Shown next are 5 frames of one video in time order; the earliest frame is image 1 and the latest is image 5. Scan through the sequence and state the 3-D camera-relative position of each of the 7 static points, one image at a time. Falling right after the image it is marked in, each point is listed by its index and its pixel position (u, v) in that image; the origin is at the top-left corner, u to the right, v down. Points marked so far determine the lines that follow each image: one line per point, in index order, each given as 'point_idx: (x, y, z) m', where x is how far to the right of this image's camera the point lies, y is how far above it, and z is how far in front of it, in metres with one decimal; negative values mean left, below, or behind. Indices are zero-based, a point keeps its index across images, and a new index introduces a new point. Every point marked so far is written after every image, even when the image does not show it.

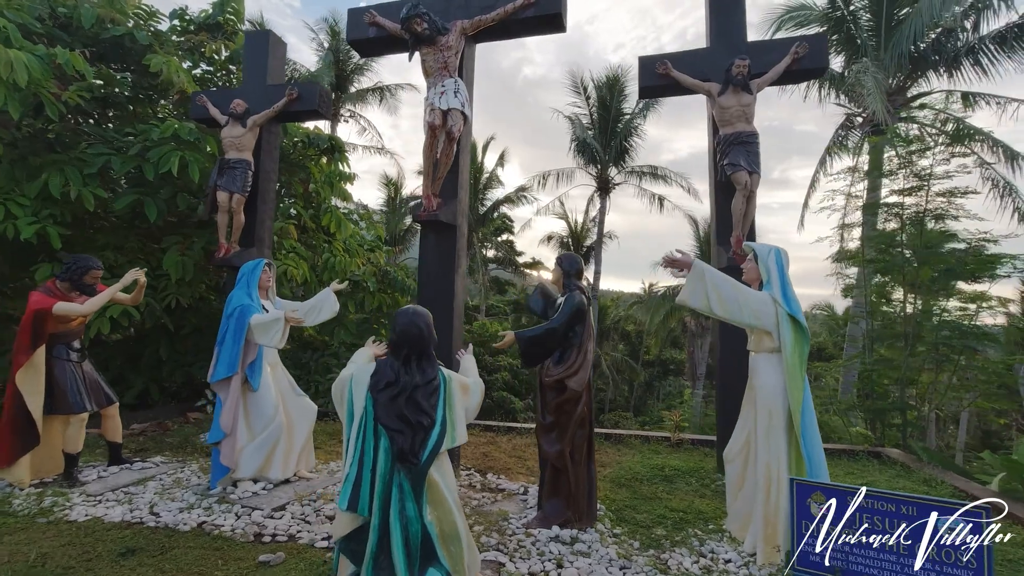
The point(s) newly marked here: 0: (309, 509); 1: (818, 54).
0: (-1.4, -1.5, +3.8) m
1: (+2.5, +1.9, +4.6) m
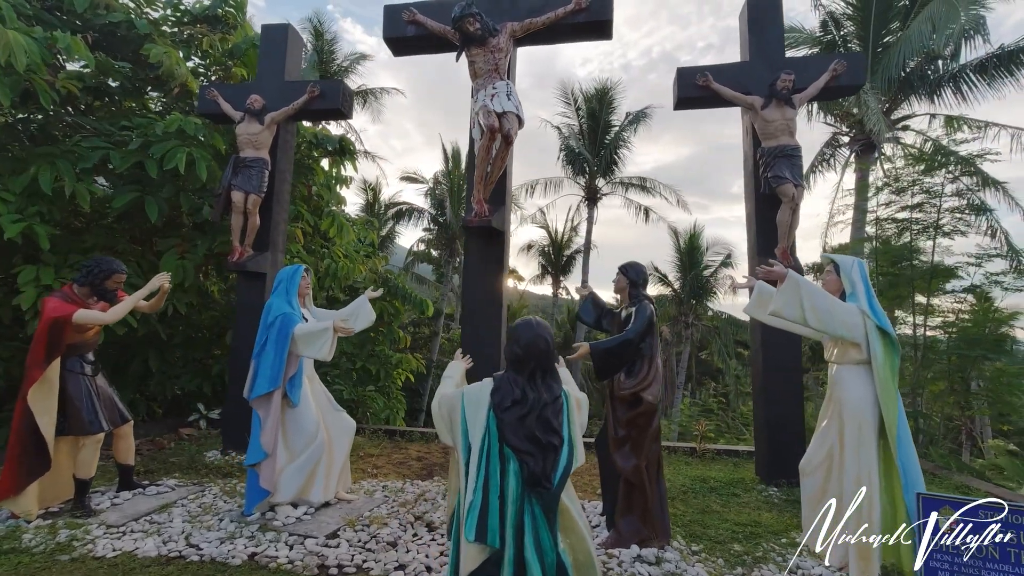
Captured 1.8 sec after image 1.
0: (-0.9, -1.6, +3.5) m
1: (+2.9, +1.8, +4.7) m
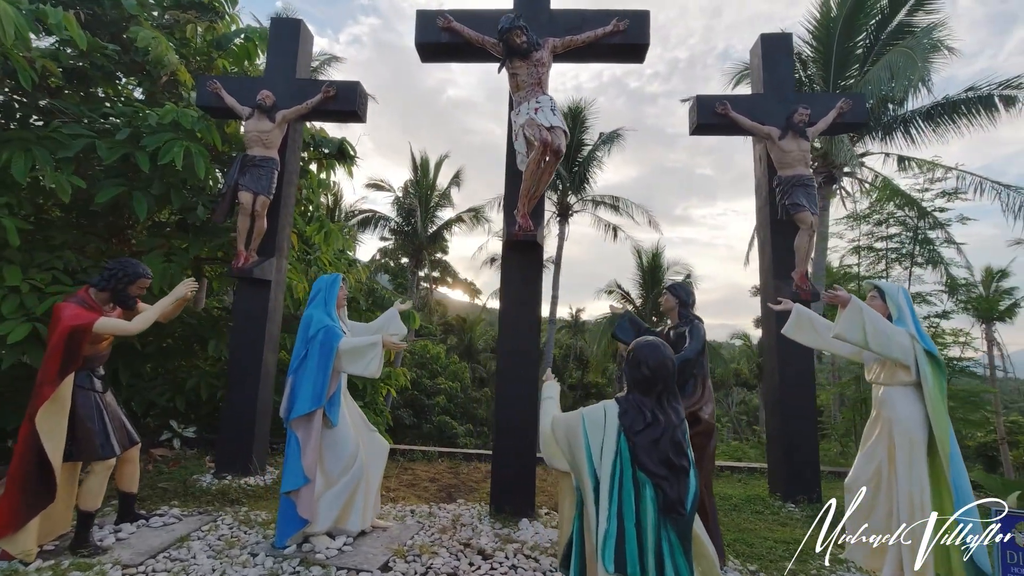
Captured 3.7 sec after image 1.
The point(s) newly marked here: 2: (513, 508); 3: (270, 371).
0: (-0.5, -1.6, +3.3) m
1: (+3.2, +1.6, +5.1) m
2: (0.0, -1.6, +4.1) m
3: (-2.2, -0.8, +5.1) m
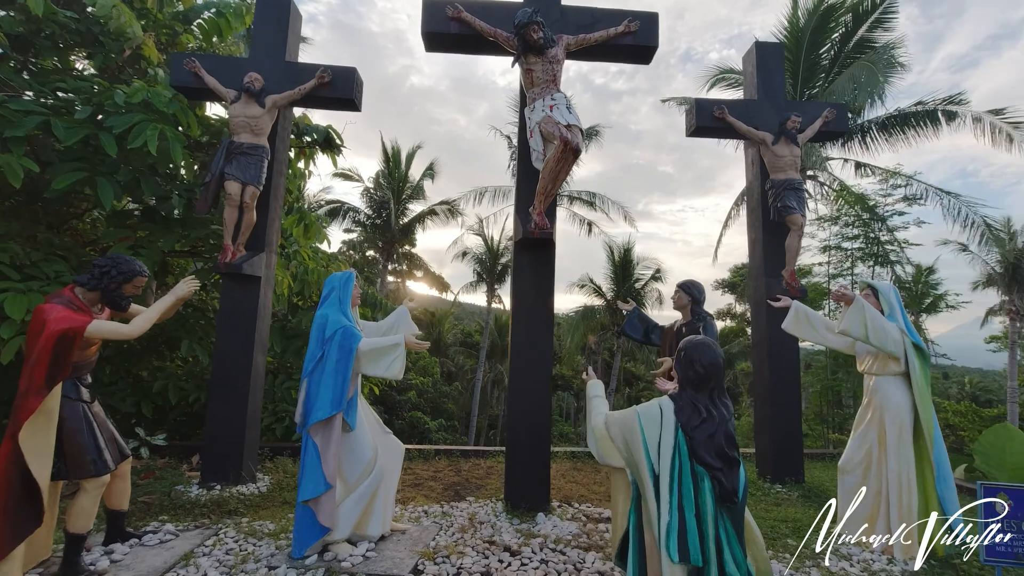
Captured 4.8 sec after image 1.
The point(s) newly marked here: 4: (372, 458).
0: (-0.4, -1.6, +3.3) m
1: (+3.2, +1.6, +5.3) m
2: (+0.1, -1.6, +4.2) m
3: (-2.2, -0.7, +5.0) m
4: (-0.9, -1.1, +3.6) m
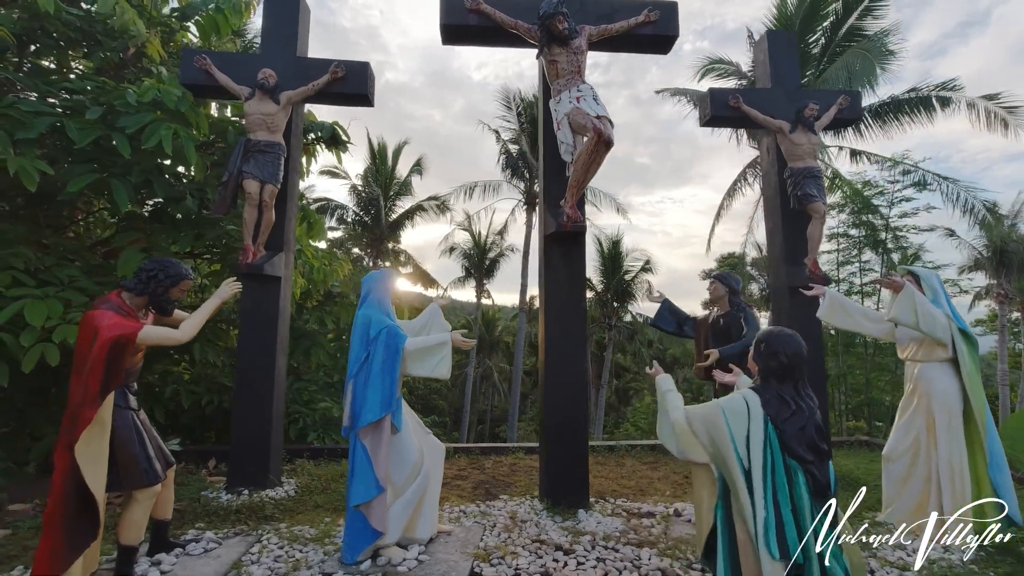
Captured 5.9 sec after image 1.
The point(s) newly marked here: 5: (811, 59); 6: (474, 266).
0: (0.0, -1.6, +3.2) m
1: (+3.3, +1.8, +5.4) m
2: (+0.4, -1.6, +4.1) m
3: (-2.0, -0.7, +4.8) m
4: (-0.6, -1.1, +3.5) m
5: (+5.2, +4.1, +9.8) m
6: (-1.0, +0.6, +14.5) m
